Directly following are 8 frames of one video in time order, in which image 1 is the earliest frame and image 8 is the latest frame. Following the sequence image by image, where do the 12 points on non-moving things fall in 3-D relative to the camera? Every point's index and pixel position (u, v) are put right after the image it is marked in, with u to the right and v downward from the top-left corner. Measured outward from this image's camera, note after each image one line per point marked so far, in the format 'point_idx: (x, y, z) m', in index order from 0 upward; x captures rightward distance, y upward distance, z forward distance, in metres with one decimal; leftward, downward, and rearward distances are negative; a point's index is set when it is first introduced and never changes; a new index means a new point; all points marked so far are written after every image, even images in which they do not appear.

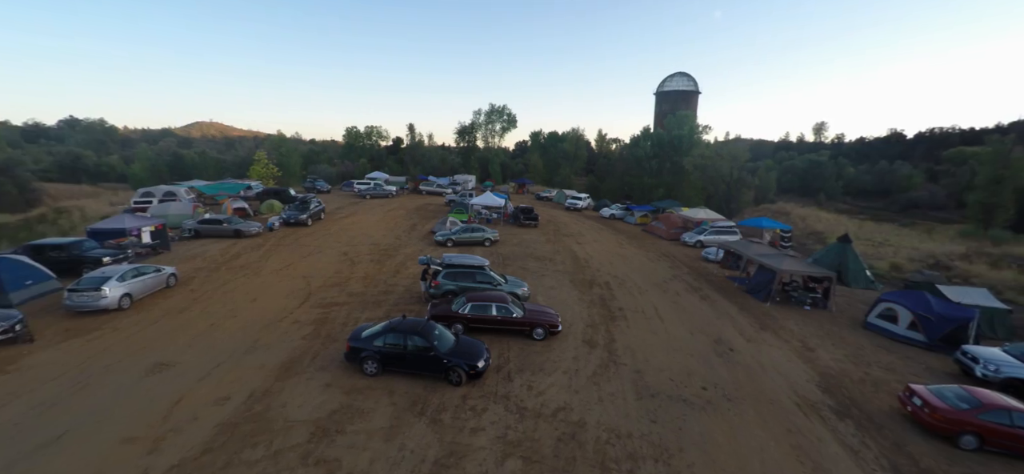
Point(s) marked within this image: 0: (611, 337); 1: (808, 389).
0: (+4.2, -4.6, +19.9) m
1: (+10.8, -5.5, +16.4) m
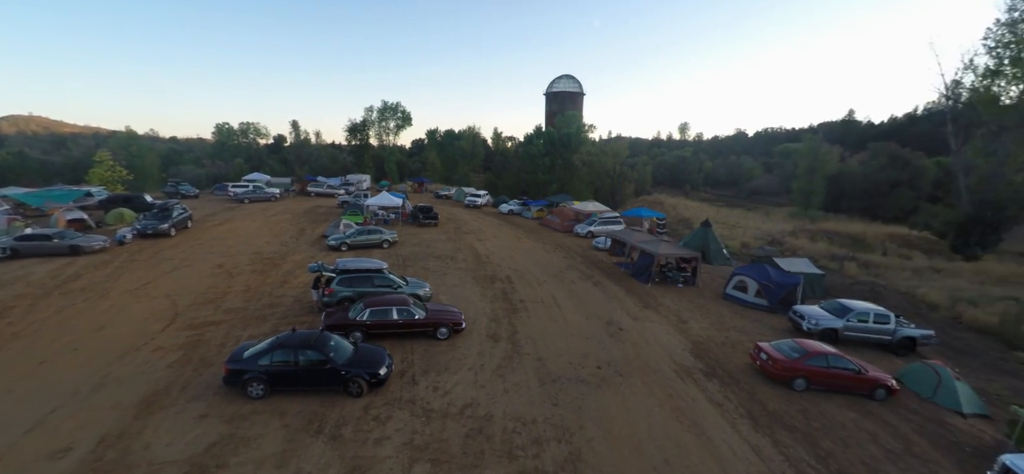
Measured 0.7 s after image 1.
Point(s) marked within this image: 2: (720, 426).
0: (-0.1, -4.3, +20.7) m
1: (+7.1, -4.9, +18.7) m
2: (+6.4, -5.8, +14.1) m
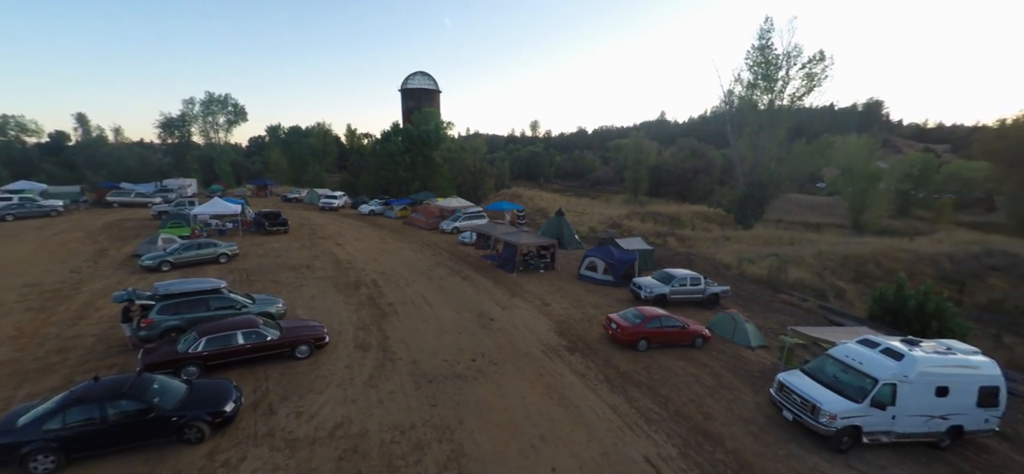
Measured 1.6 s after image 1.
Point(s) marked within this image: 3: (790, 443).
0: (-5.8, -4.3, +20.1) m
1: (+1.7, -4.4, +20.4) m
2: (+2.4, -5.4, +15.8) m
3: (+7.2, -5.1, +12.3) m
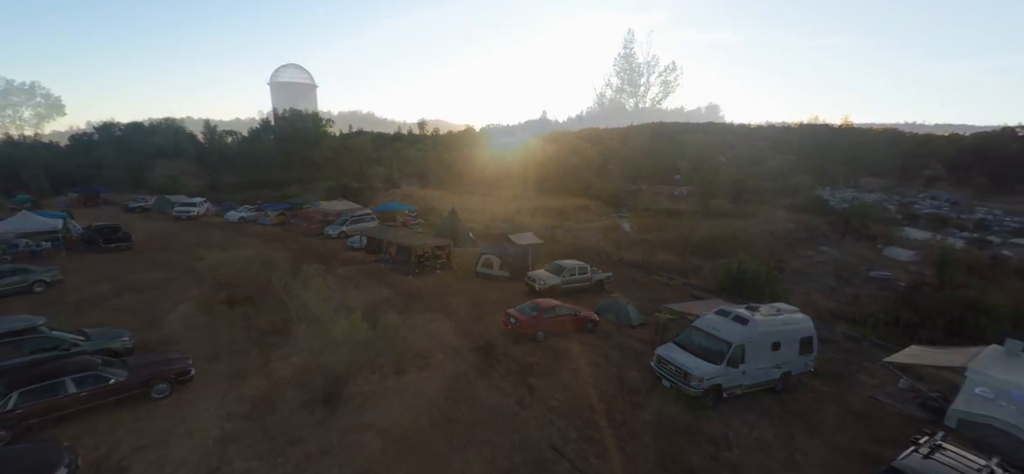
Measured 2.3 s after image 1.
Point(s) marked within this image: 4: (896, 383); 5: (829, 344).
0: (-10.0, -4.7, +18.0) m
1: (-2.7, -4.4, +20.0) m
2: (-0.9, -5.3, +15.7) m
3: (+4.6, -4.8, +13.4) m
4: (+13.8, -4.8, +15.6) m
5: (+13.9, -3.9, +18.6) m
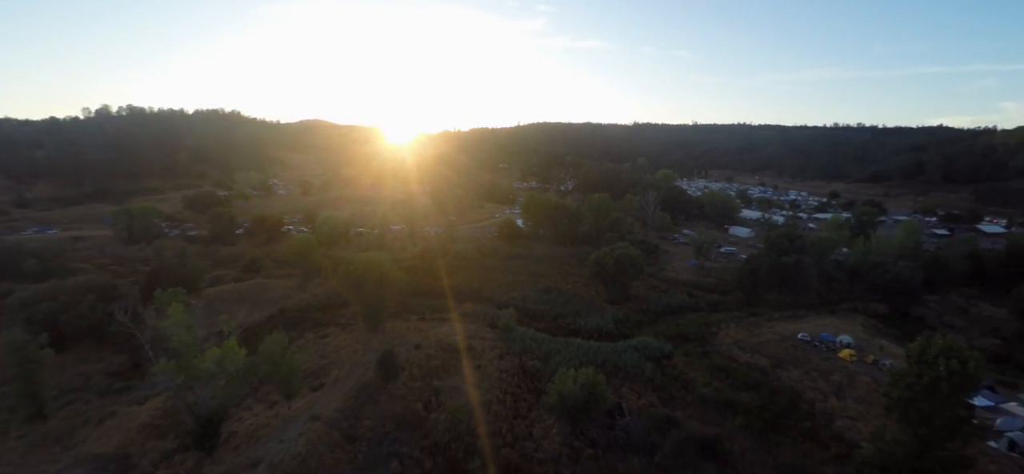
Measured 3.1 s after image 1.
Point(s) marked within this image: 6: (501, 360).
0: (-13.4, -5.5, +14.9) m
1: (-7.1, -4.7, +18.7) m
2: (-4.1, -5.5, +15.1) m
3: (+1.7, -4.5, +14.4) m
4: (+10.1, -4.0, +18.9) m
5: (+9.3, -3.1, +21.8) m
6: (-0.4, -4.7, +17.2) m
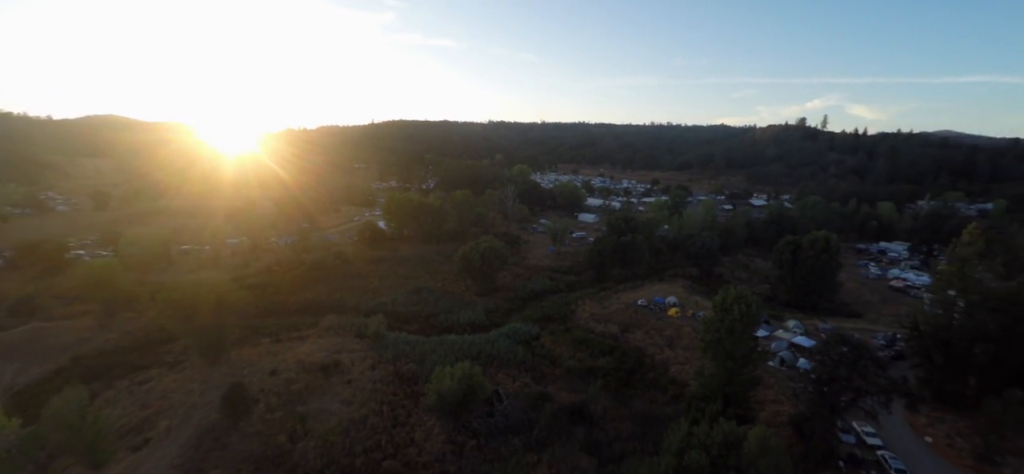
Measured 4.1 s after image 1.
0: (-16.4, -6.7, +9.7) m
1: (-11.8, -5.4, +15.5) m
2: (-7.7, -5.9, +13.1) m
3: (-2.1, -4.5, +14.4) m
4: (+4.1, -3.3, +21.6) m
5: (+2.3, -2.5, +24.0) m
6: (-5.0, -4.8, +16.3) m
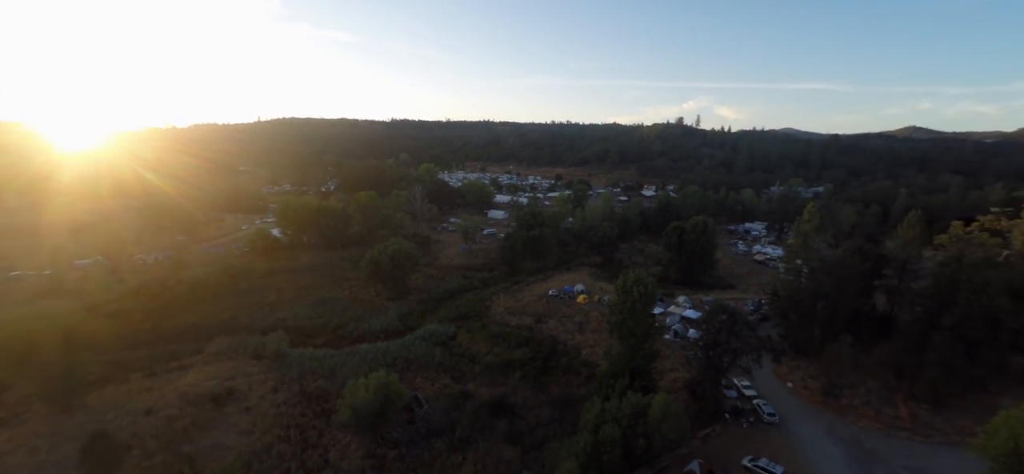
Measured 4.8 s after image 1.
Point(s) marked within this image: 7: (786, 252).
0: (-17.1, -7.7, +5.7) m
1: (-14.1, -6.1, +12.4) m
2: (-9.5, -6.3, +11.1) m
3: (-4.5, -4.6, +13.7) m
4: (-0.3, -3.1, +22.1) m
5: (-2.7, -2.4, +24.0) m
6: (-7.8, -5.1, +14.8) m
7: (+10.2, -0.5, +16.8) m
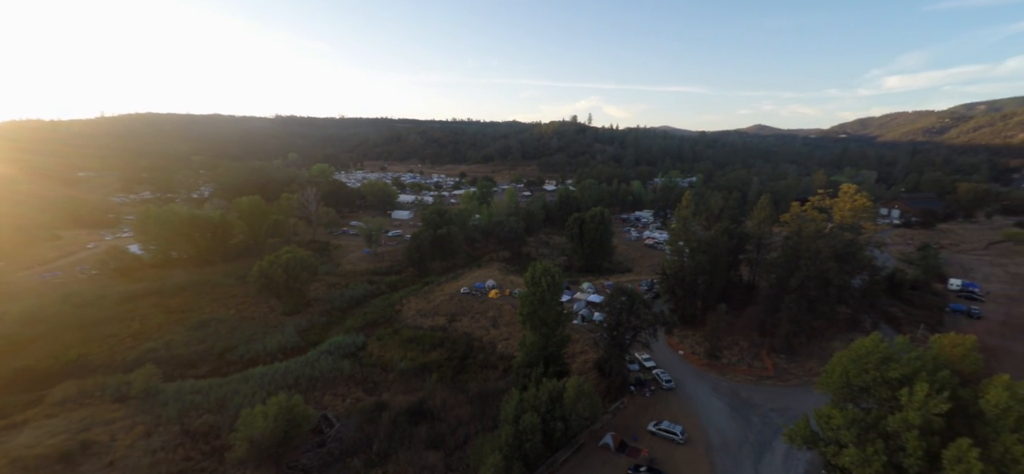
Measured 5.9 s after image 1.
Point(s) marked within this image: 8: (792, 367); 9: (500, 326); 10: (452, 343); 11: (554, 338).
0: (-16.6, -8.6, +1.3) m
1: (-15.5, -7.0, +8.6) m
2: (-10.8, -6.9, +8.5) m
3: (-6.7, -4.9, +12.2) m
4: (-4.8, -3.1, +21.4) m
5: (-7.6, -2.7, +22.7) m
6: (-10.1, -5.6, +12.5) m
7: (+6.5, +0.1, +18.9) m
8: (+9.9, -4.6, +16.1) m
9: (-0.7, -3.9, +19.5) m
10: (-2.5, -4.3, +18.0) m
11: (+1.5, -3.7, +16.3) m
